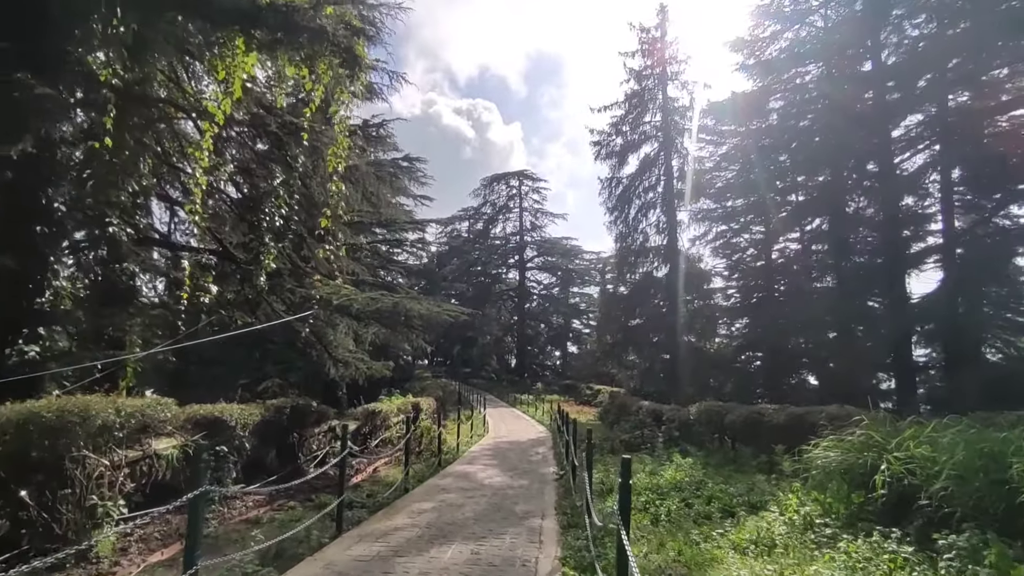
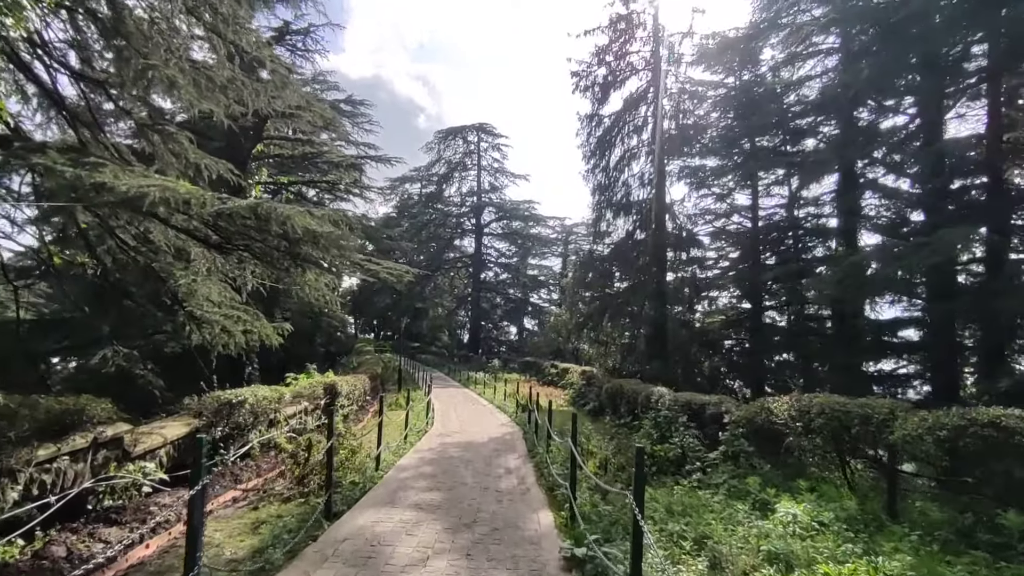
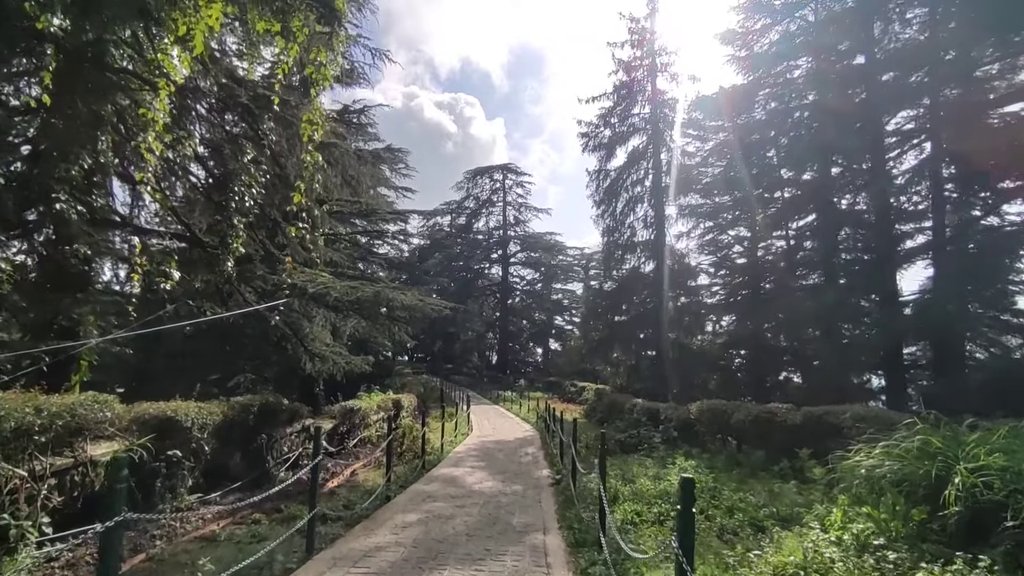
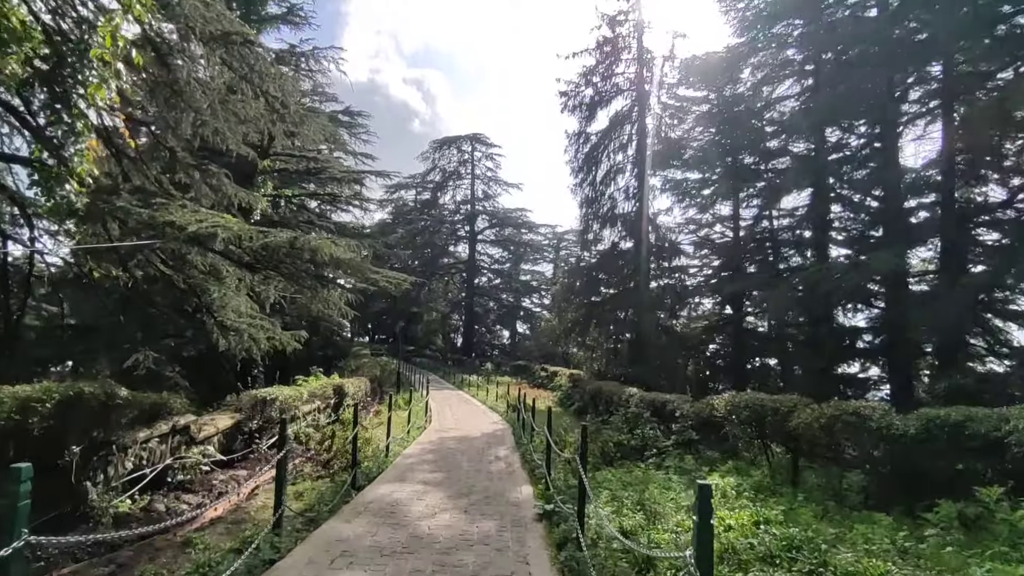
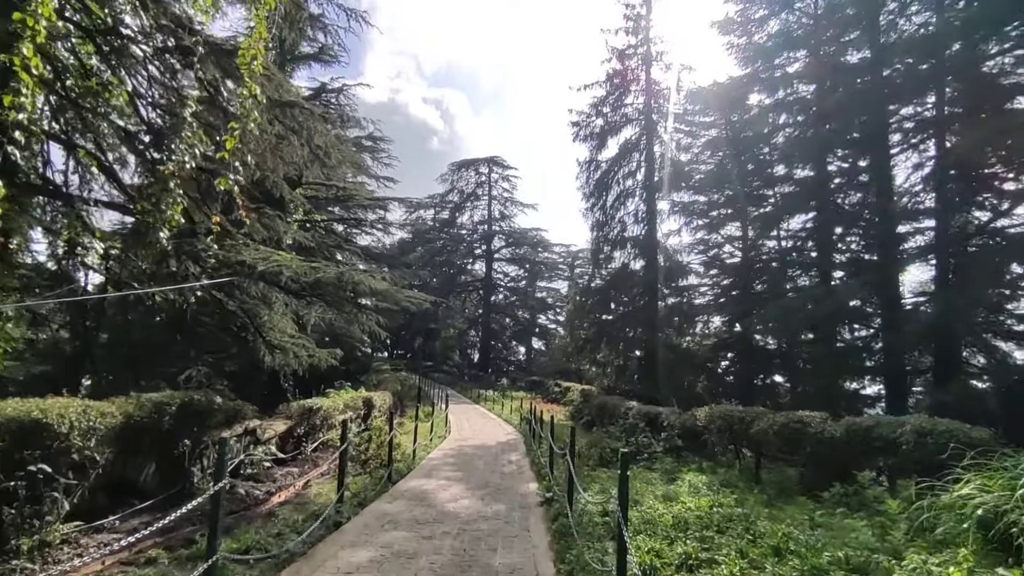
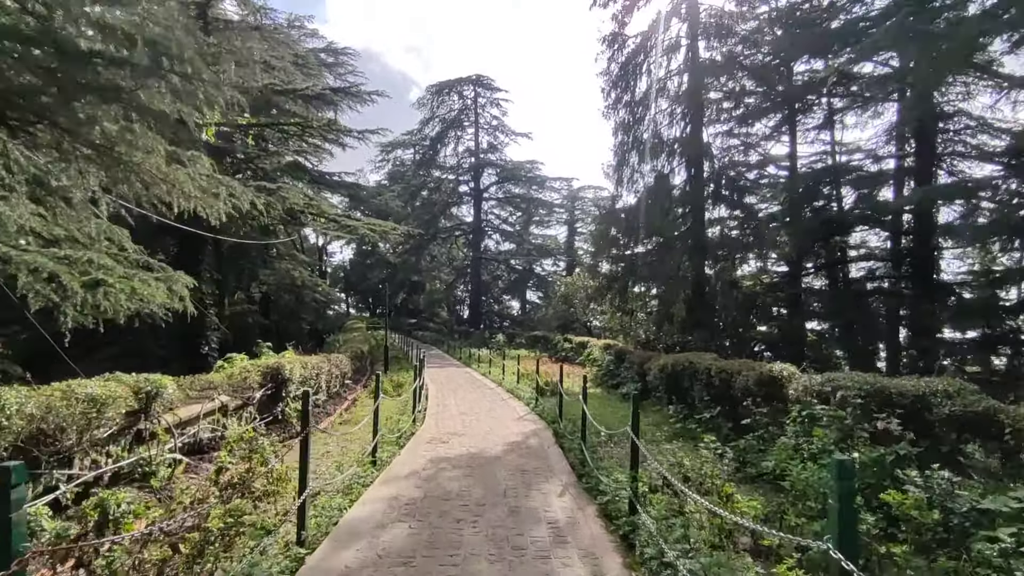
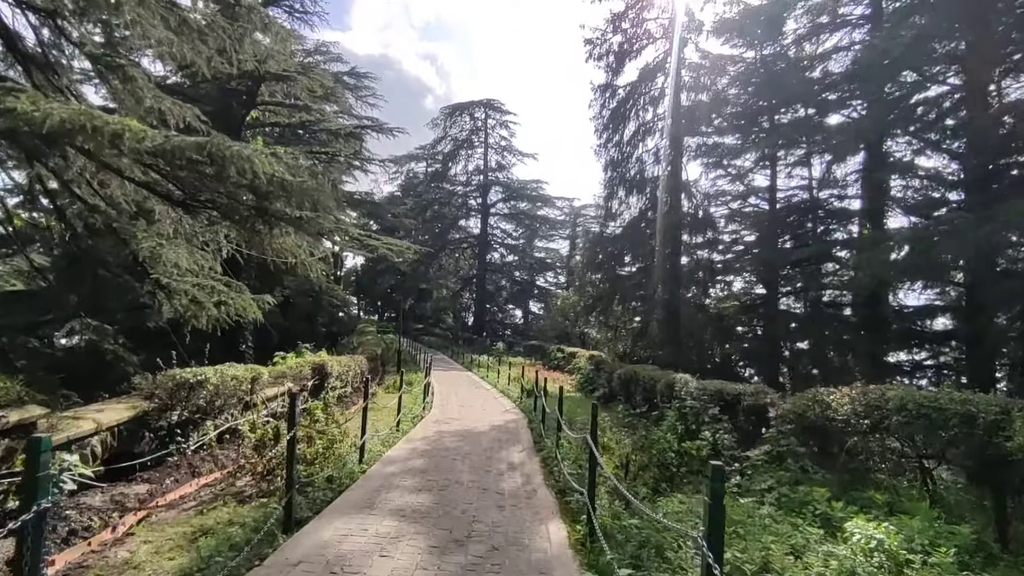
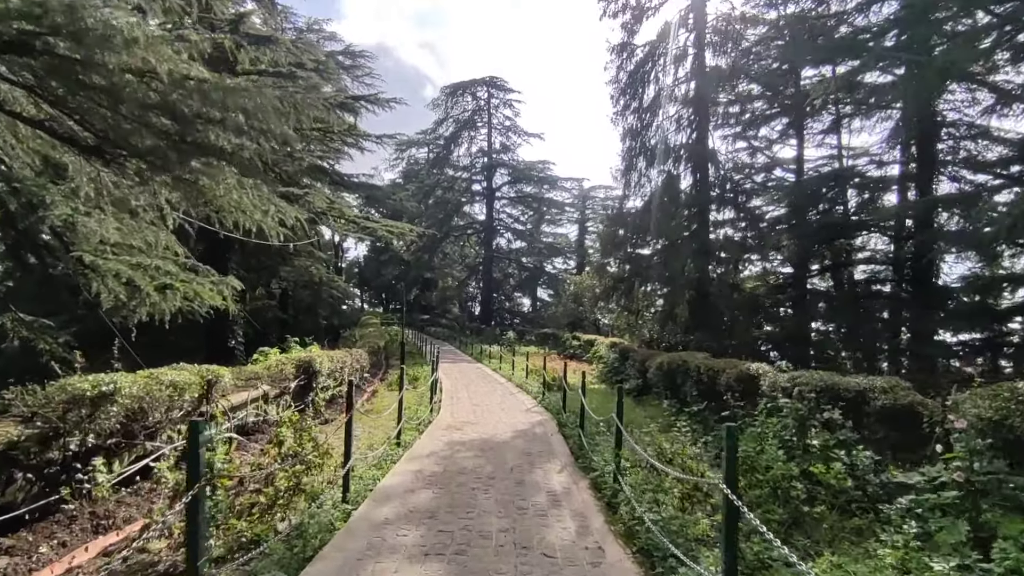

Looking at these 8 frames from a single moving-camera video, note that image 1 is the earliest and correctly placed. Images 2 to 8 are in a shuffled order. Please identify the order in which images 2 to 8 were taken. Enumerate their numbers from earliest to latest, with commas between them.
3, 5, 4, 2, 7, 8, 6
